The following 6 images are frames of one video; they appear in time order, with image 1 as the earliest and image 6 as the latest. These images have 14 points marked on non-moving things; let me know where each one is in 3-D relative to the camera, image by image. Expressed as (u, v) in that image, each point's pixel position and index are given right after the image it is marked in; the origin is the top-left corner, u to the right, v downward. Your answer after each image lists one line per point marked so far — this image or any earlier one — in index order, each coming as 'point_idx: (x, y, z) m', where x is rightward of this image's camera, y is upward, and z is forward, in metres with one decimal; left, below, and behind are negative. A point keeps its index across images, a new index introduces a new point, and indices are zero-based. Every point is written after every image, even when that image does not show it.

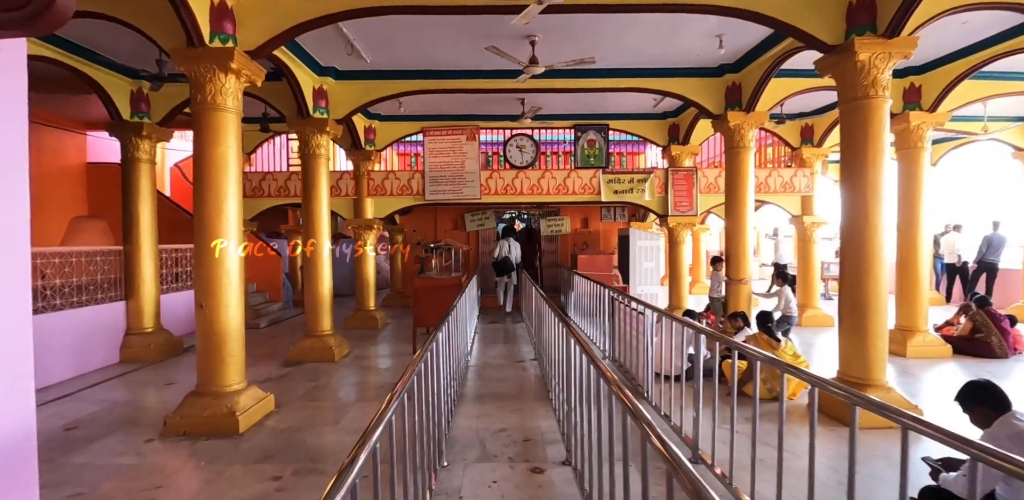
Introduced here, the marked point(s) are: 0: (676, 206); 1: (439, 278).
0: (+3.6, +1.0, +9.1) m
1: (-1.2, -0.5, +7.2) m
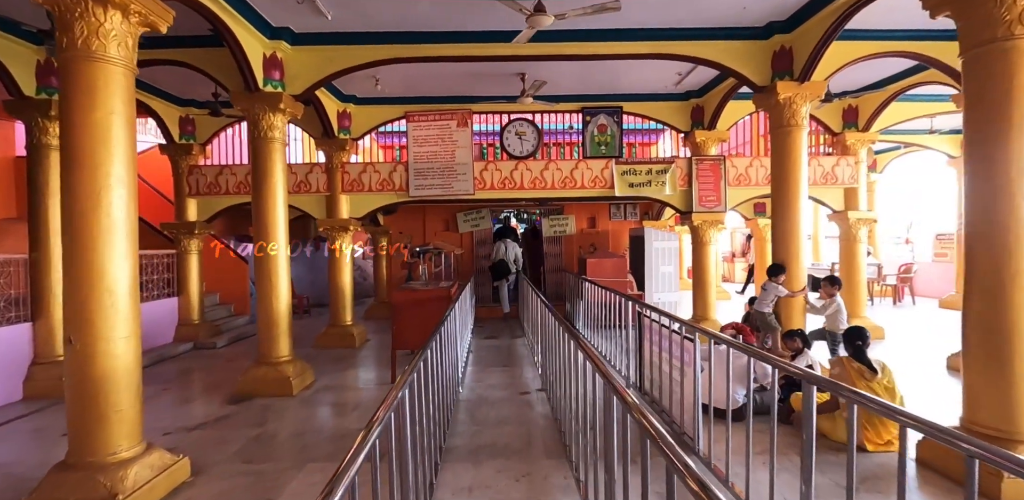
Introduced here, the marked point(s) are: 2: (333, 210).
0: (+3.6, +0.9, +7.8) m
1: (-1.2, -0.5, +5.9) m
2: (-3.3, +0.8, +7.7) m
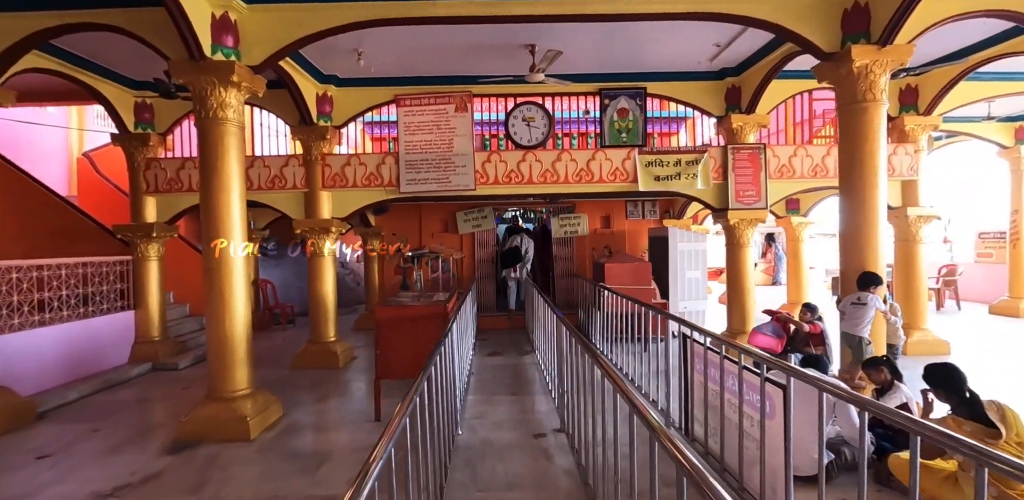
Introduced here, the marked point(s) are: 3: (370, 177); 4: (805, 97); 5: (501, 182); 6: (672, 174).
0: (+3.7, +0.9, +6.8) m
1: (-1.1, -0.6, +4.8) m
2: (-3.2, +0.7, +6.7) m
3: (-2.3, +1.2, +6.7) m
4: (+5.0, +2.6, +7.1) m
5: (-0.2, +1.1, +6.7) m
6: (+2.6, +1.2, +6.7) m
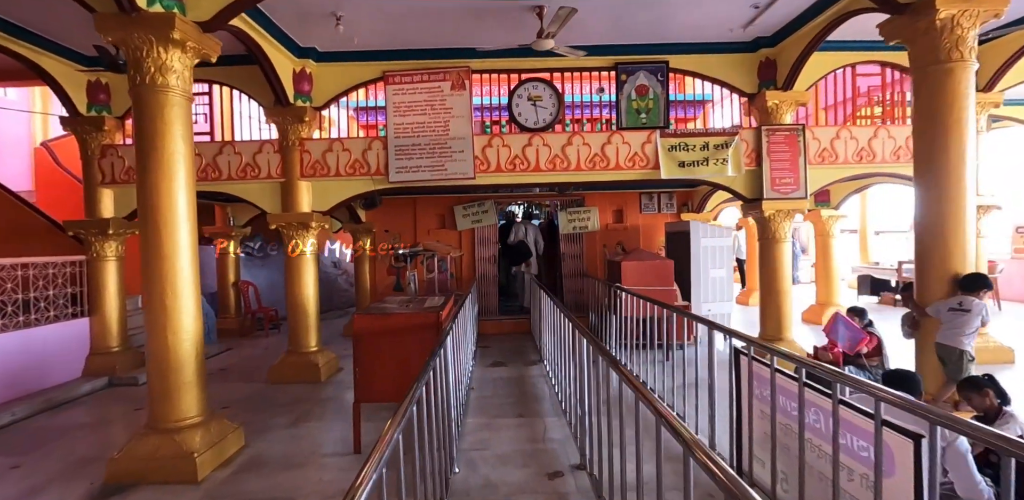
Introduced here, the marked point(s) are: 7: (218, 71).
0: (+3.7, +1.0, +5.9) m
1: (-1.0, -0.6, +4.0) m
2: (-3.2, +0.7, +5.9) m
3: (-2.2, +1.2, +5.9) m
4: (+5.1, +2.7, +6.3) m
5: (-0.1, +1.2, +5.9) m
6: (+2.6, +1.3, +5.9) m
7: (-4.2, +2.5, +5.9) m
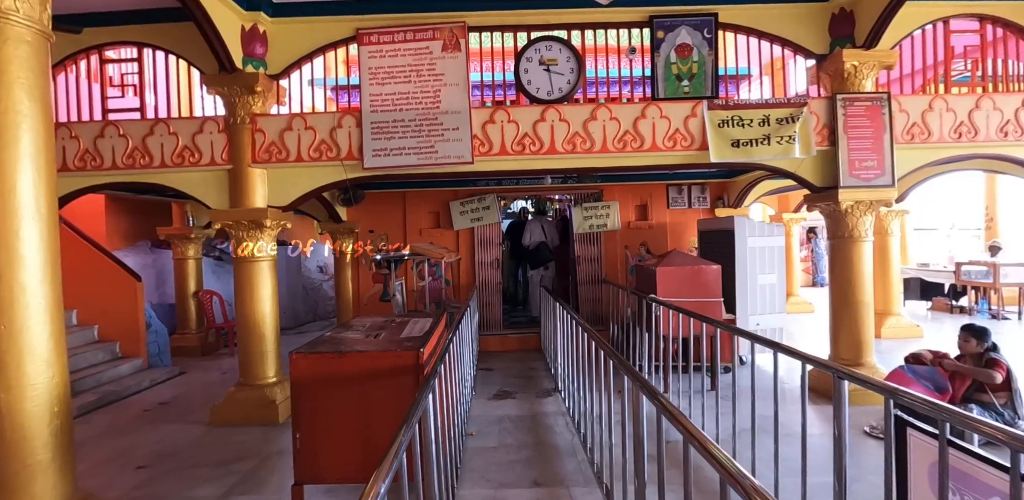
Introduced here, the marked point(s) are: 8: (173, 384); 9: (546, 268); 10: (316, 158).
0: (+3.8, +0.9, +4.7) m
1: (-0.9, -0.6, +2.7) m
2: (-3.1, +0.6, +4.6) m
3: (-2.2, +1.2, +4.6) m
4: (+5.2, +2.7, +5.0) m
5: (0.0, +1.1, +4.7) m
6: (+2.7, +1.3, +4.6) m
7: (-4.1, +2.5, +4.7) m
8: (-4.9, -1.9, +6.0) m
9: (+0.6, -0.3, +7.9) m
10: (-2.2, +1.0, +4.7) m
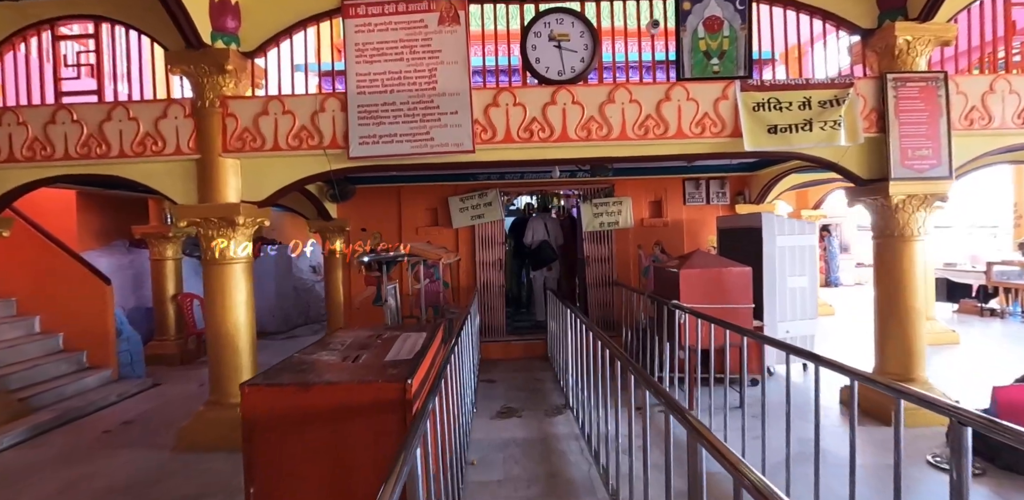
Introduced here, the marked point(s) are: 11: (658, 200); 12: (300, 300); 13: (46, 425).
0: (+3.9, +0.9, +4.1) m
1: (-0.9, -0.6, +2.2) m
2: (-3.0, +0.6, +4.1) m
3: (-2.1, +1.1, +4.1) m
4: (+5.2, +2.7, +4.5) m
5: (0.0, +1.1, +4.1) m
6: (+2.8, +1.3, +4.1) m
7: (-4.0, +2.5, +4.1) m
8: (-4.8, -1.9, +5.4) m
9: (+0.7, -0.3, +7.4) m
10: (-2.1, +1.0, +4.1) m
11: (+2.4, +0.8, +6.8) m
12: (-5.1, -1.2, +9.9) m
13: (-5.2, -1.9, +4.5) m
